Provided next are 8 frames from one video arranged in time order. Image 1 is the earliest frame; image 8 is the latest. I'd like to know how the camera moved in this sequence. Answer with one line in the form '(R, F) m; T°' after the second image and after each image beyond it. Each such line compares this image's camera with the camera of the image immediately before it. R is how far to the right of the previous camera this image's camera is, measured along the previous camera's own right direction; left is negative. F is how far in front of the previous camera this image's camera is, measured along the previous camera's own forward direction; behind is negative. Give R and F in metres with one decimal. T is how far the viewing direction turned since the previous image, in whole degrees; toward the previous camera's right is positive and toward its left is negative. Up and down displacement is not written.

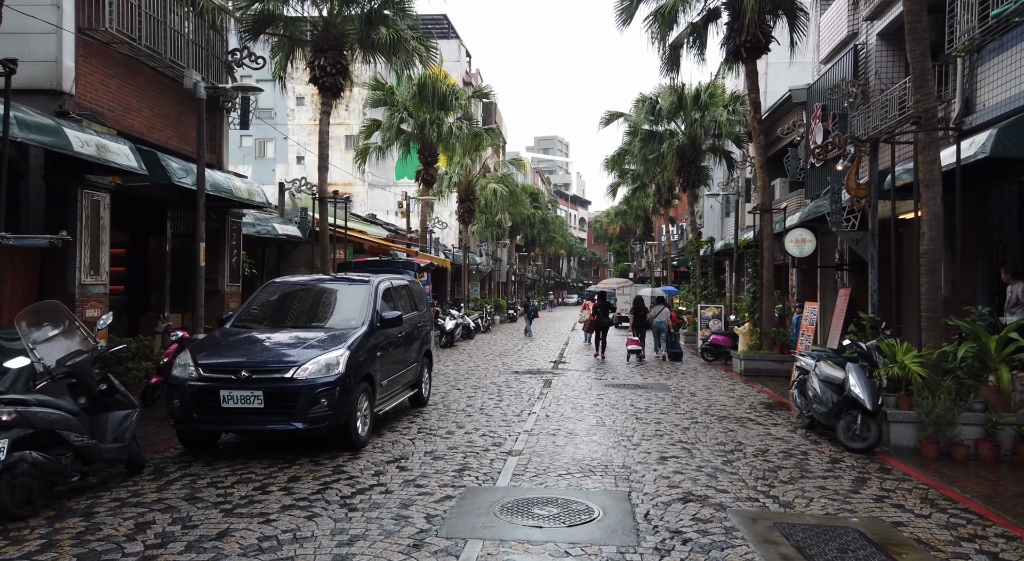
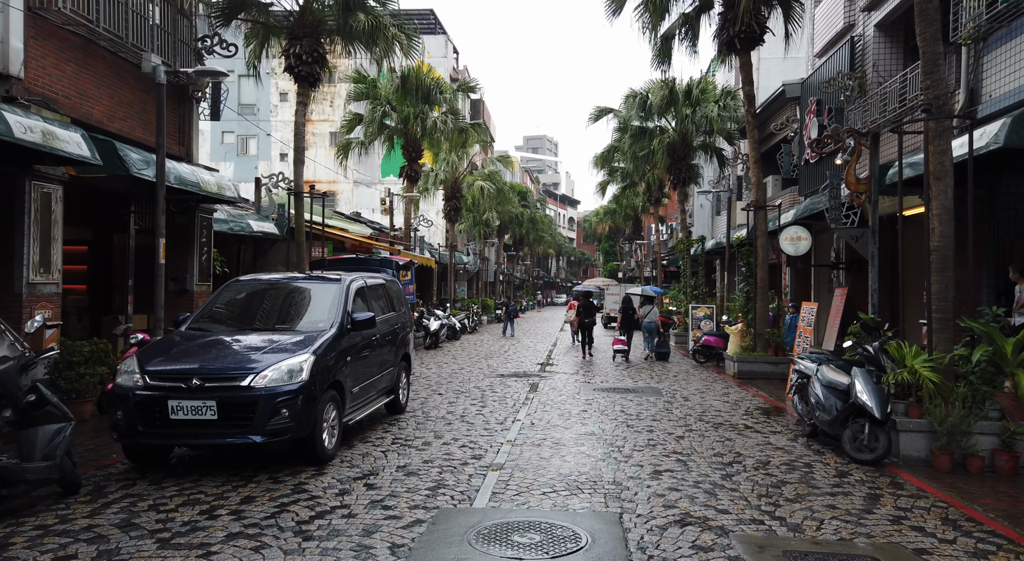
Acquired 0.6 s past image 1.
(+0.1, +0.7) m; +1°
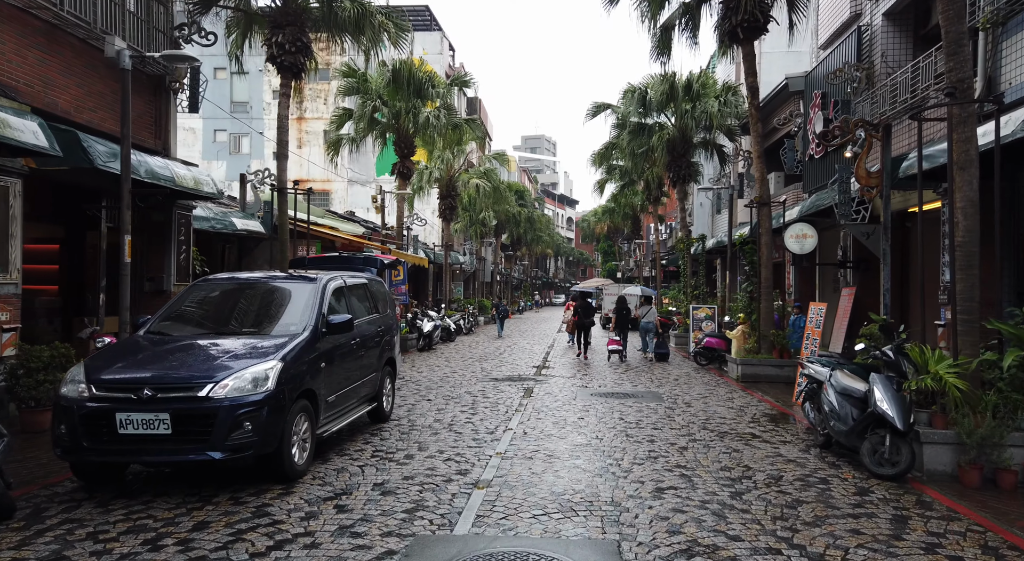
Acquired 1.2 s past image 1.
(+0.1, +0.7) m; 0°
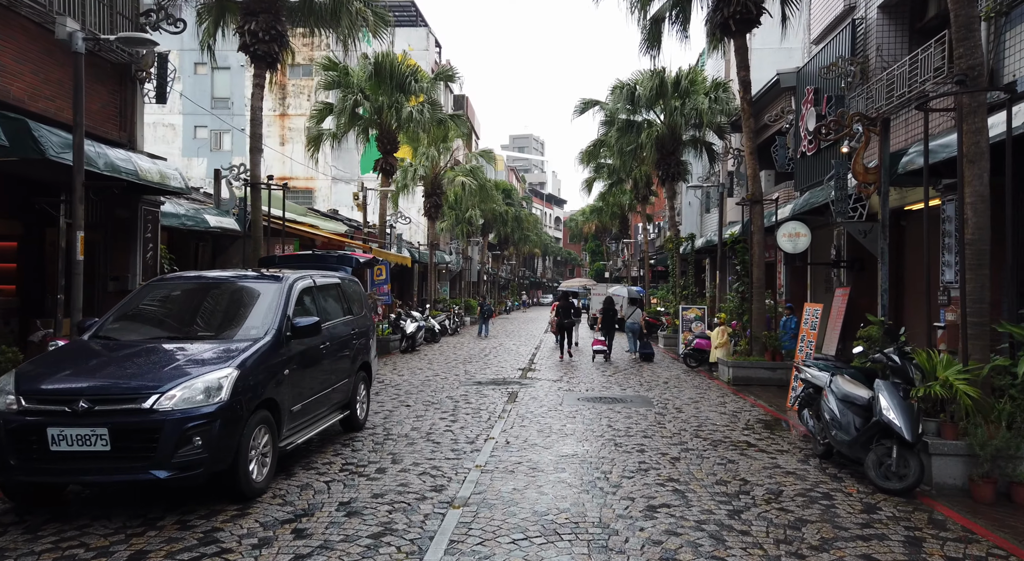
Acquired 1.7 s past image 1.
(+0.1, +0.6) m; +1°
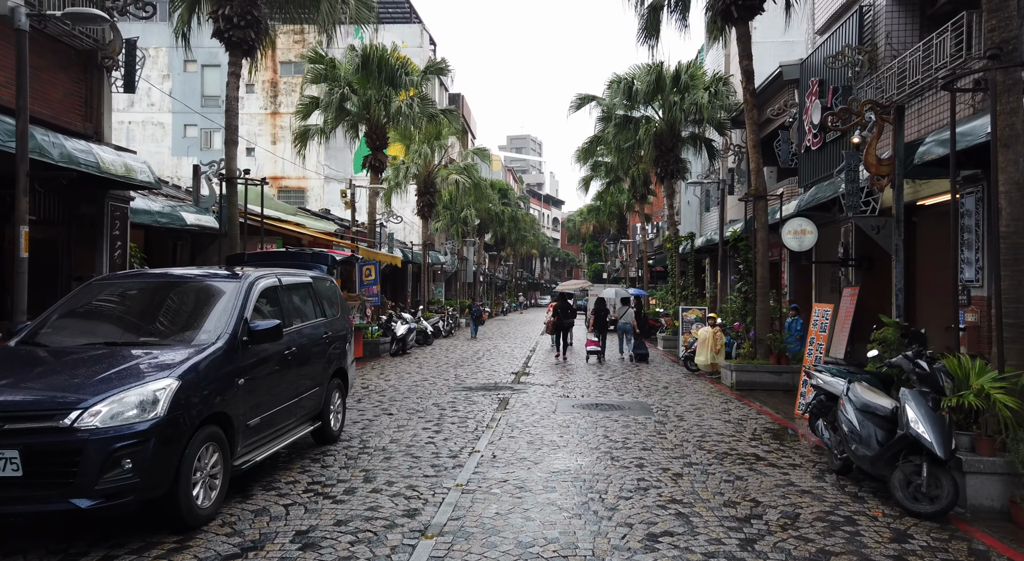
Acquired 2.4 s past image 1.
(+0.1, +0.8) m; 0°
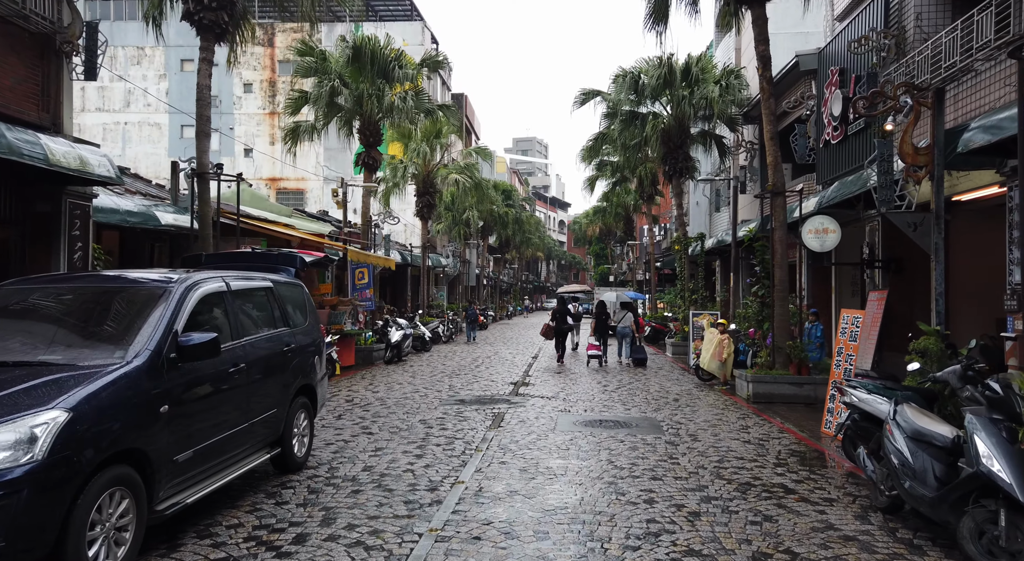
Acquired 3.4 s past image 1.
(+0.2, +1.1) m; -1°
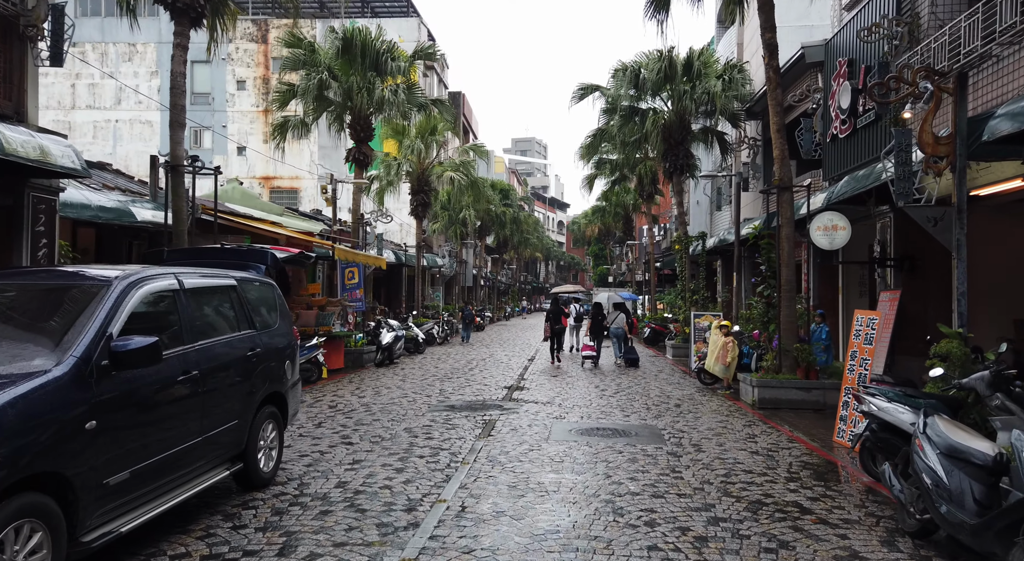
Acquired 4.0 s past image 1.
(+0.1, +0.7) m; 0°
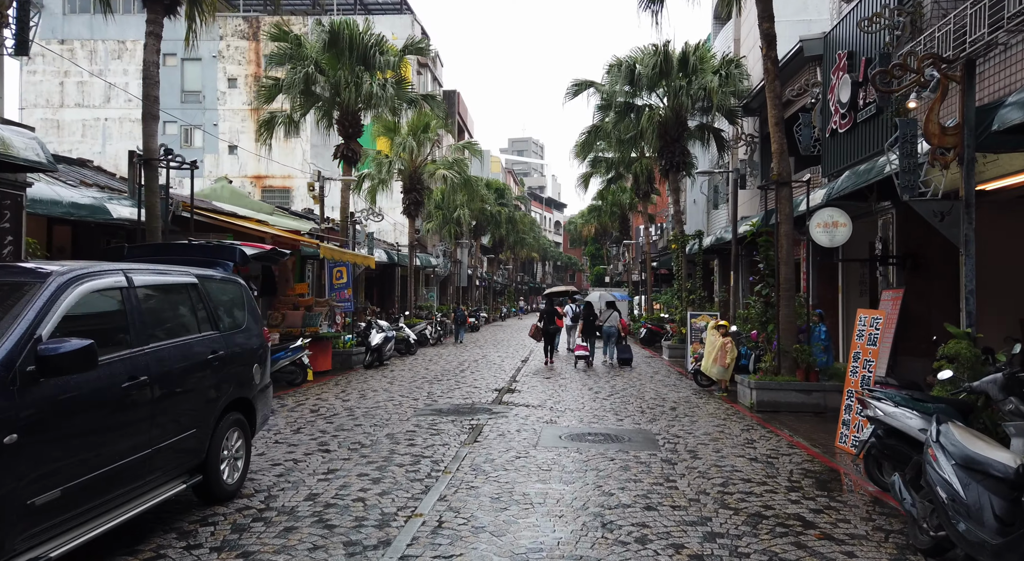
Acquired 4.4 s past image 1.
(+0.1, +0.5) m; 0°
